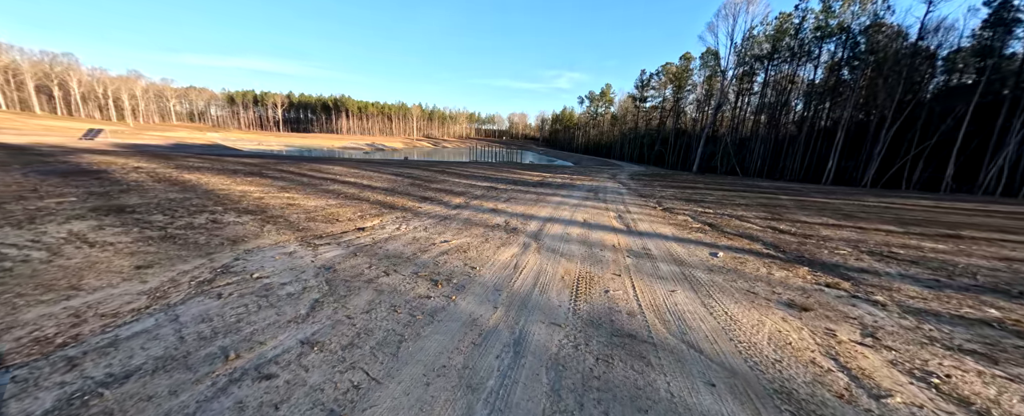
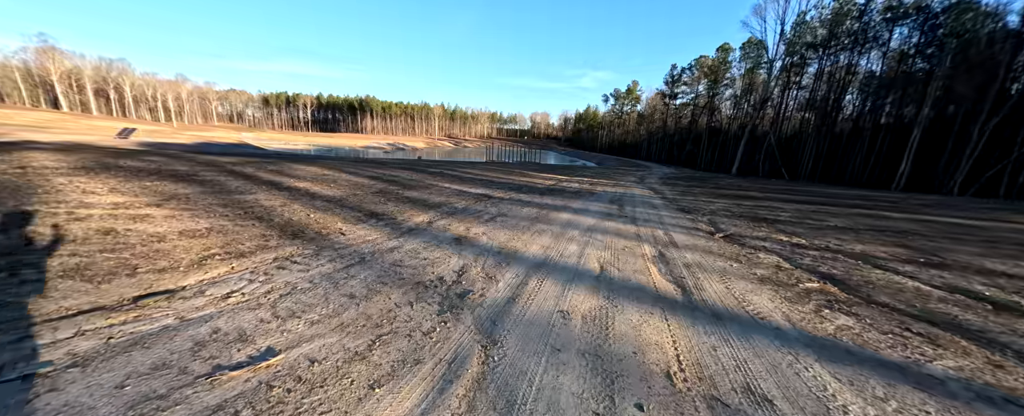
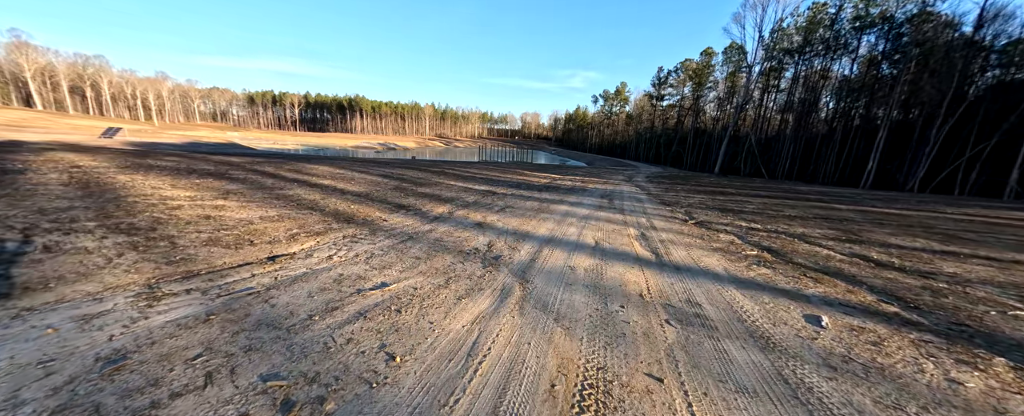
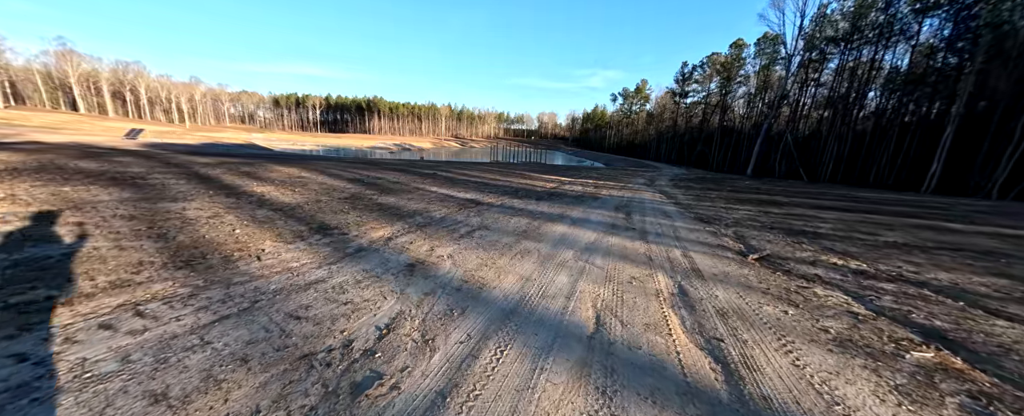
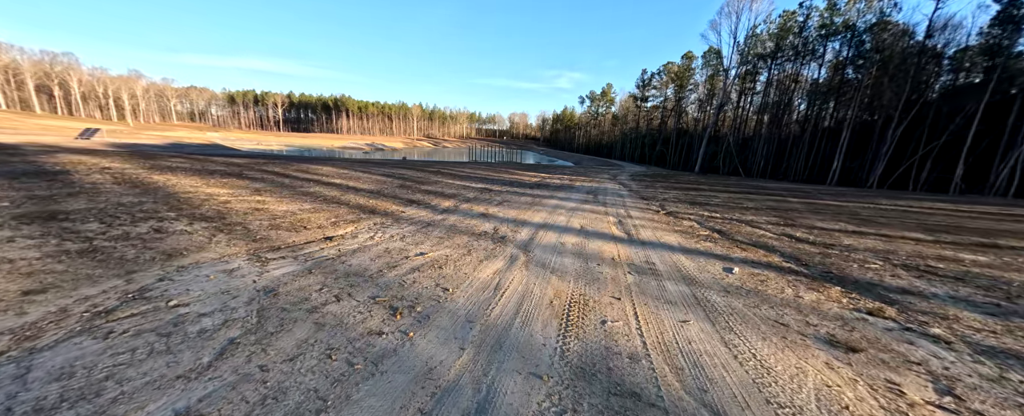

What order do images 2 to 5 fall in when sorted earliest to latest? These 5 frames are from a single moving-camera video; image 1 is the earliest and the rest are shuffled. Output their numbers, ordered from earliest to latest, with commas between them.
5, 3, 2, 4
